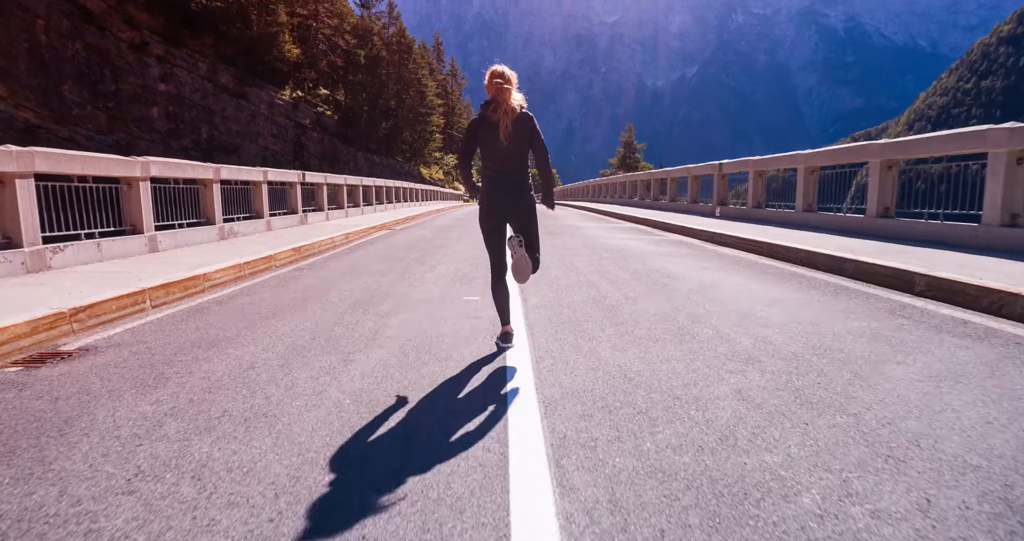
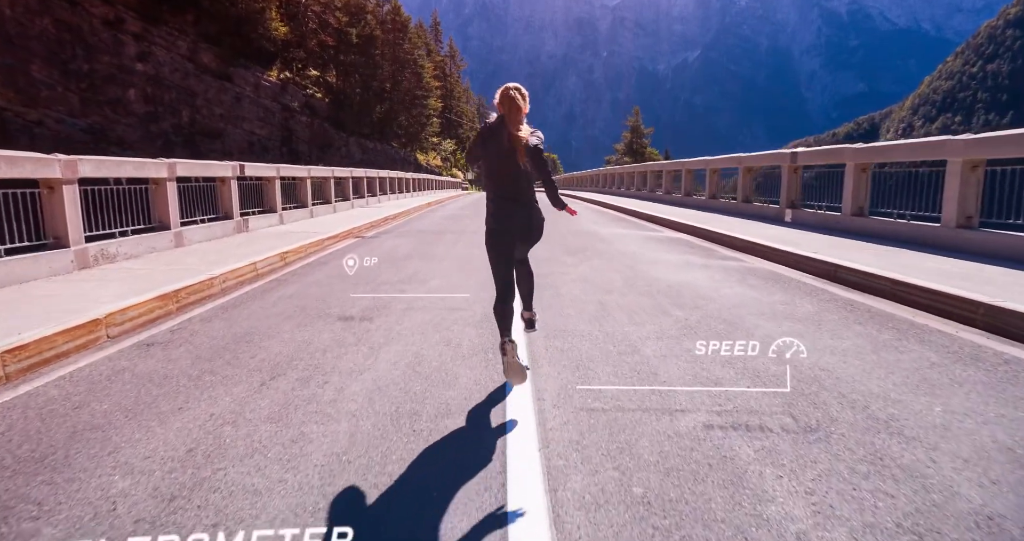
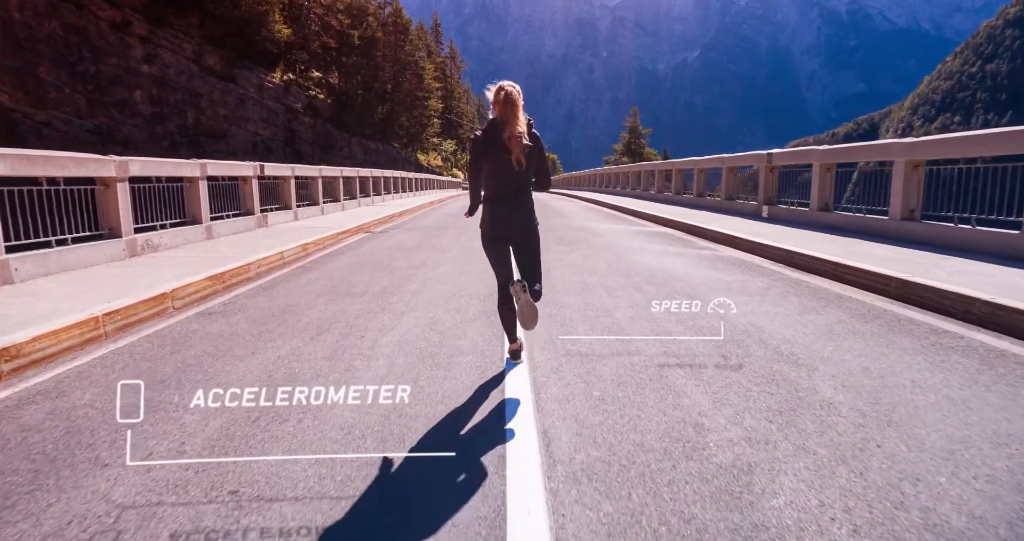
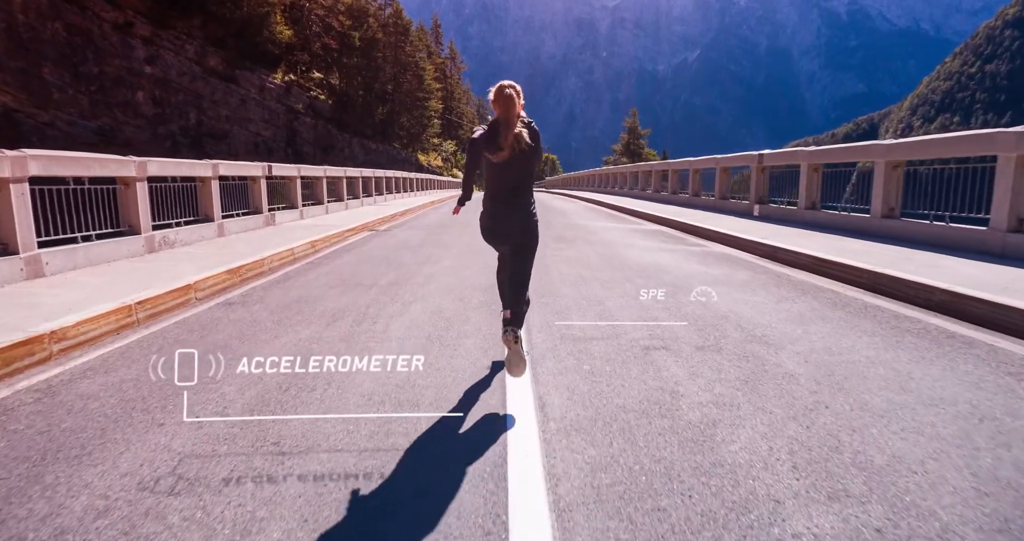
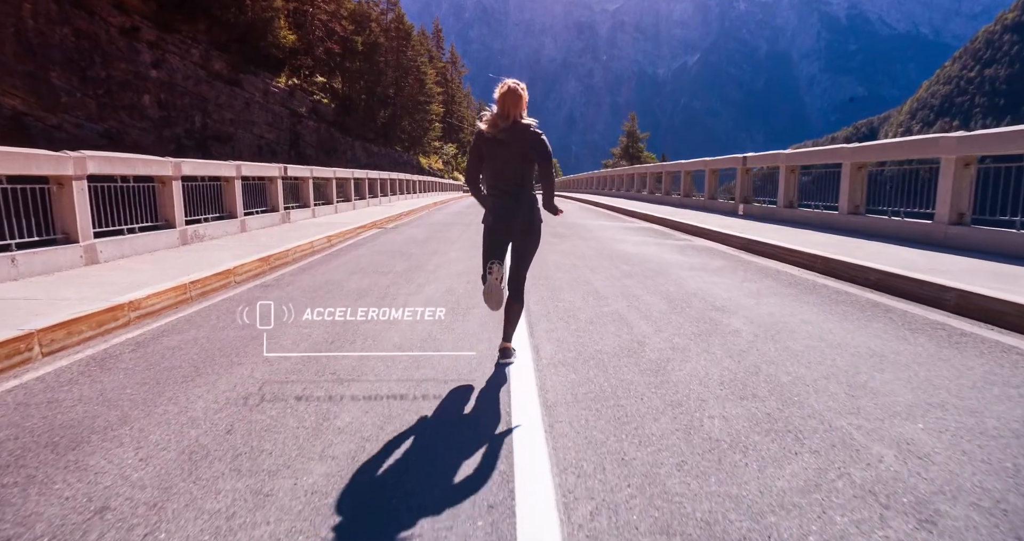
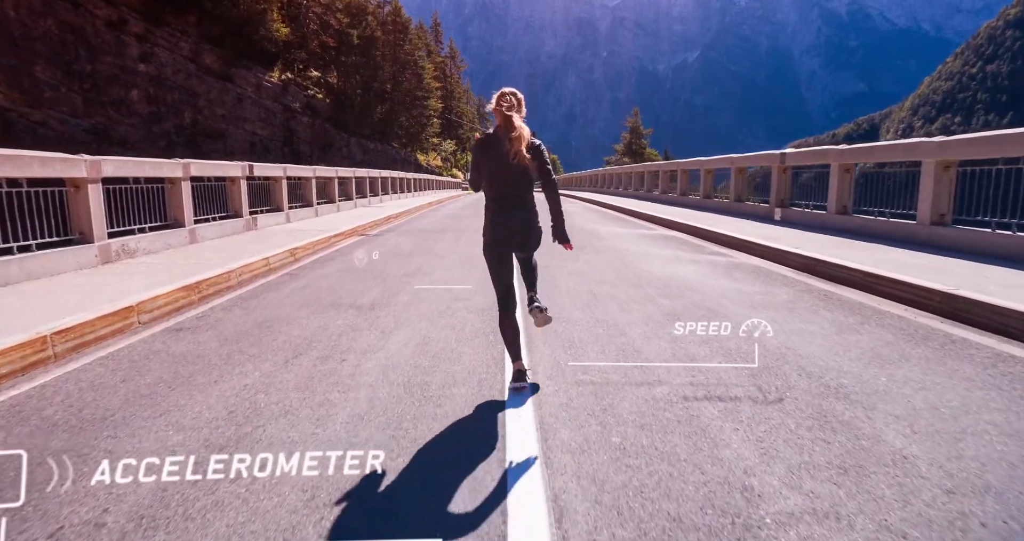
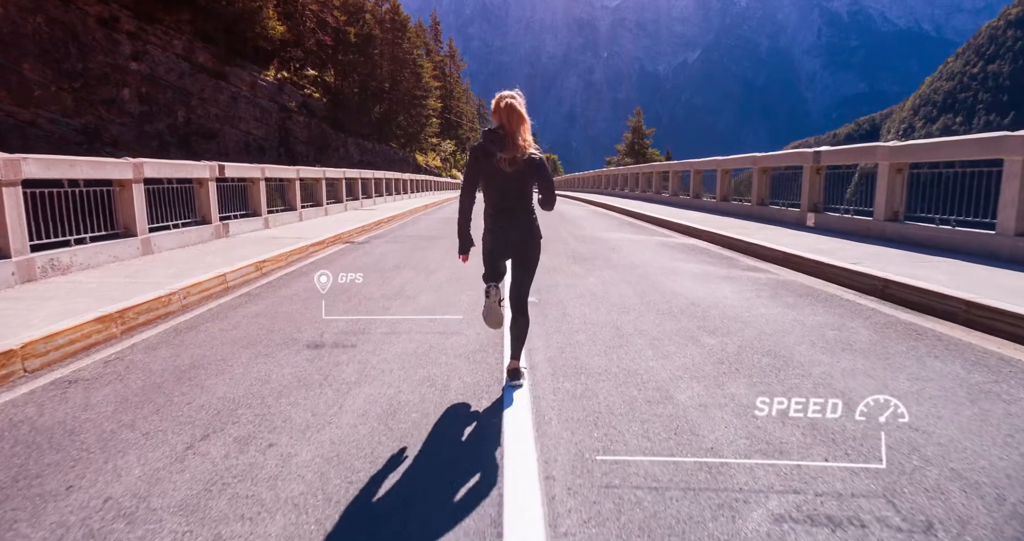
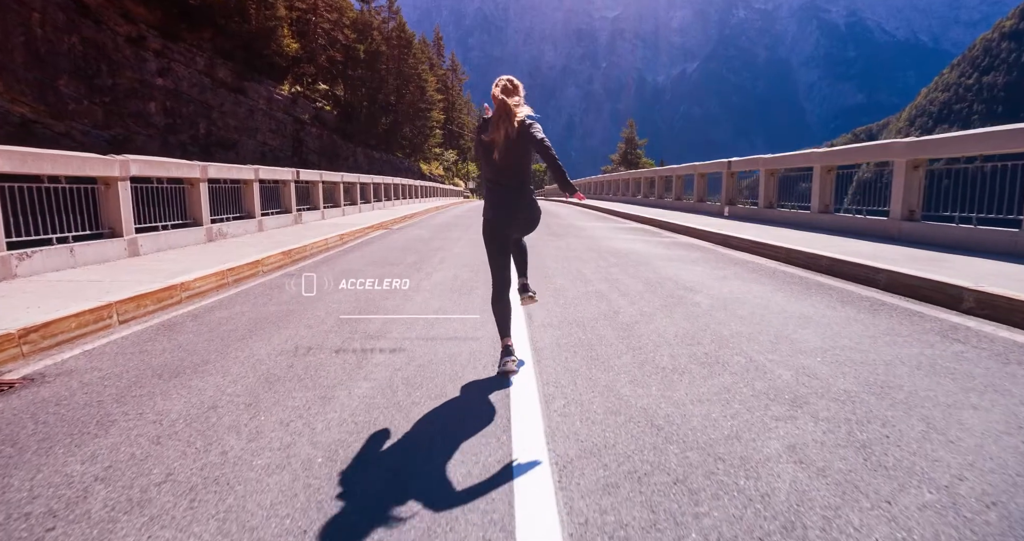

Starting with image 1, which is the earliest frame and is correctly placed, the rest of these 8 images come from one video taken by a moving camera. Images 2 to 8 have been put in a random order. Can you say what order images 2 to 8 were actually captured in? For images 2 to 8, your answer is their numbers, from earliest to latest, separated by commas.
8, 5, 4, 3, 6, 2, 7
